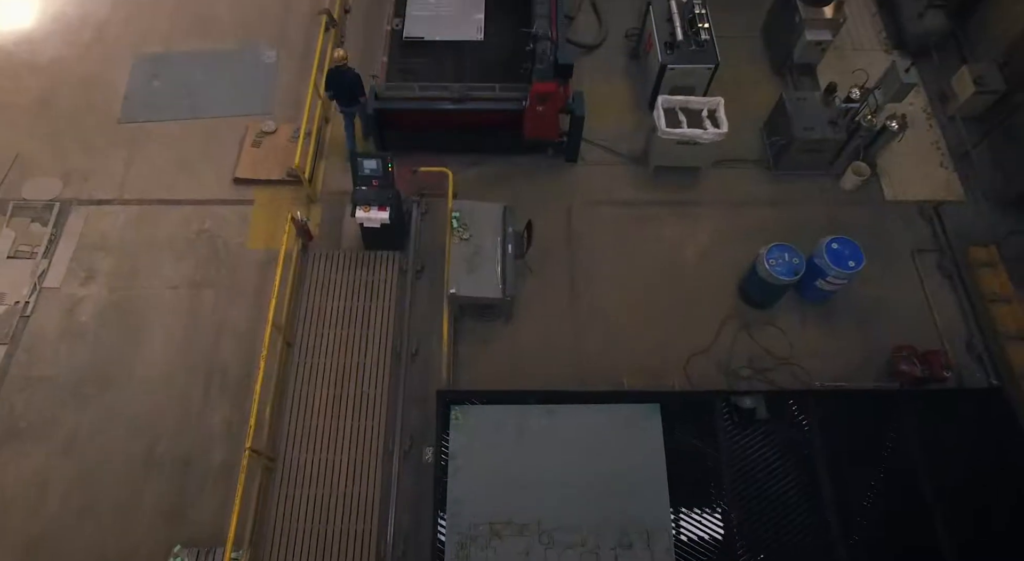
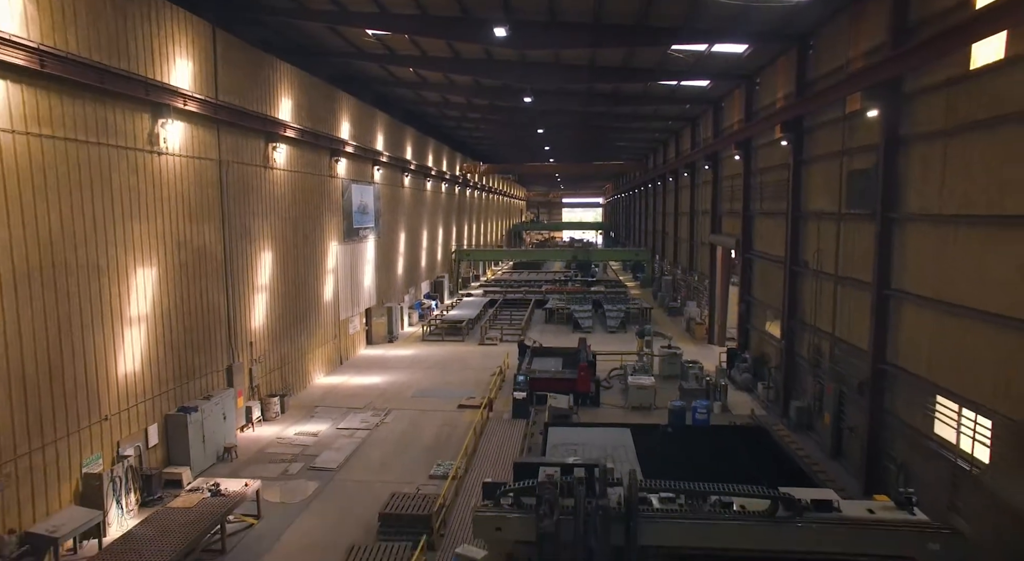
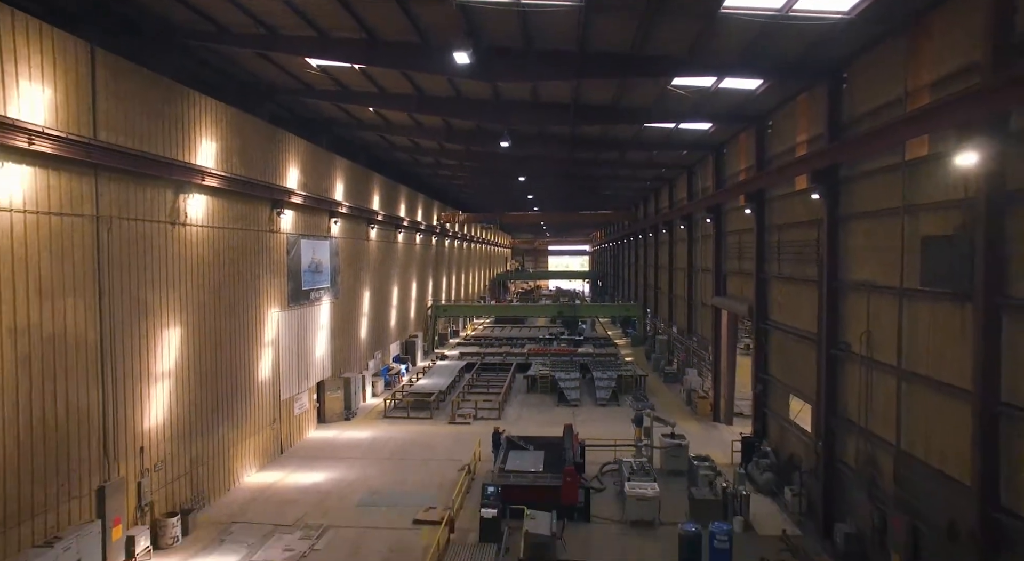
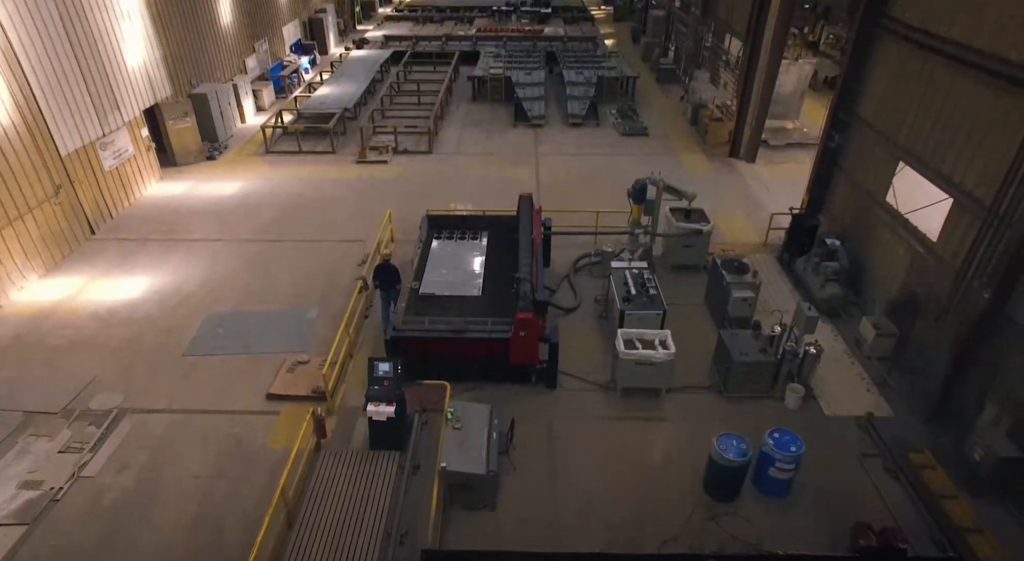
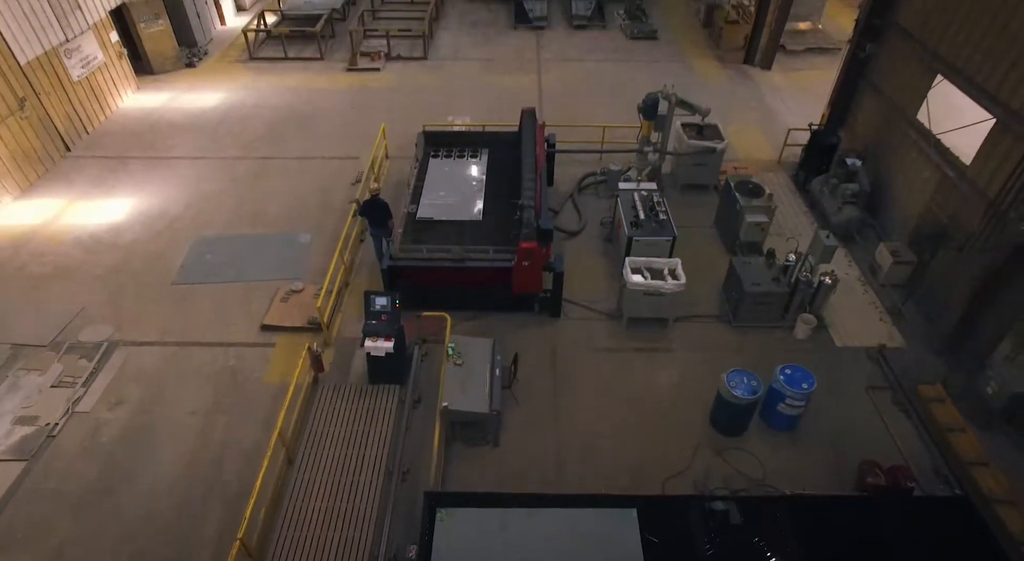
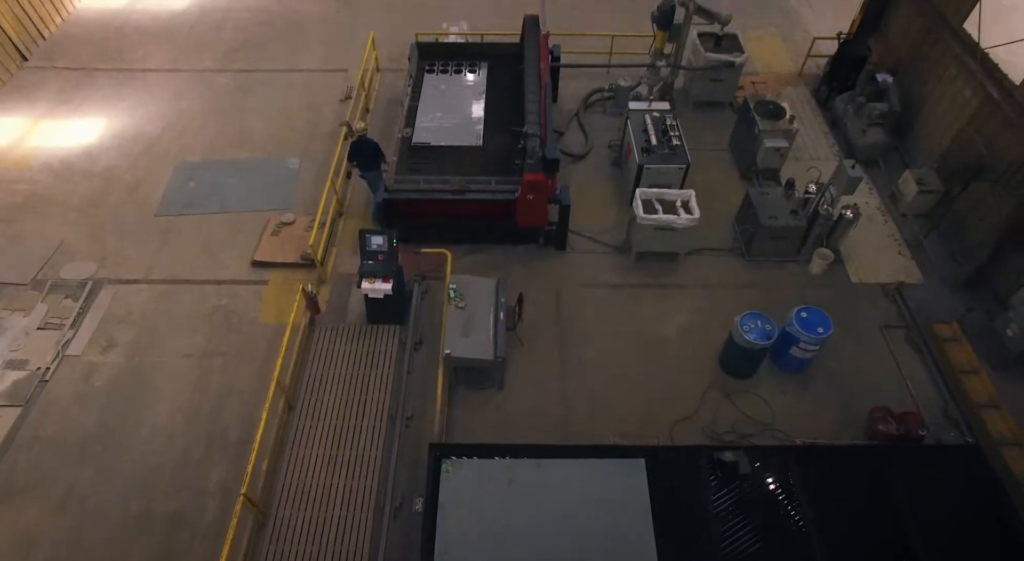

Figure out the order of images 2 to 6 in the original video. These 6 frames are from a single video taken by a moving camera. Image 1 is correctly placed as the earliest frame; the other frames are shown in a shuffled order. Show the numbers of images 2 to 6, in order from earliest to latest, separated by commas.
6, 5, 4, 3, 2
